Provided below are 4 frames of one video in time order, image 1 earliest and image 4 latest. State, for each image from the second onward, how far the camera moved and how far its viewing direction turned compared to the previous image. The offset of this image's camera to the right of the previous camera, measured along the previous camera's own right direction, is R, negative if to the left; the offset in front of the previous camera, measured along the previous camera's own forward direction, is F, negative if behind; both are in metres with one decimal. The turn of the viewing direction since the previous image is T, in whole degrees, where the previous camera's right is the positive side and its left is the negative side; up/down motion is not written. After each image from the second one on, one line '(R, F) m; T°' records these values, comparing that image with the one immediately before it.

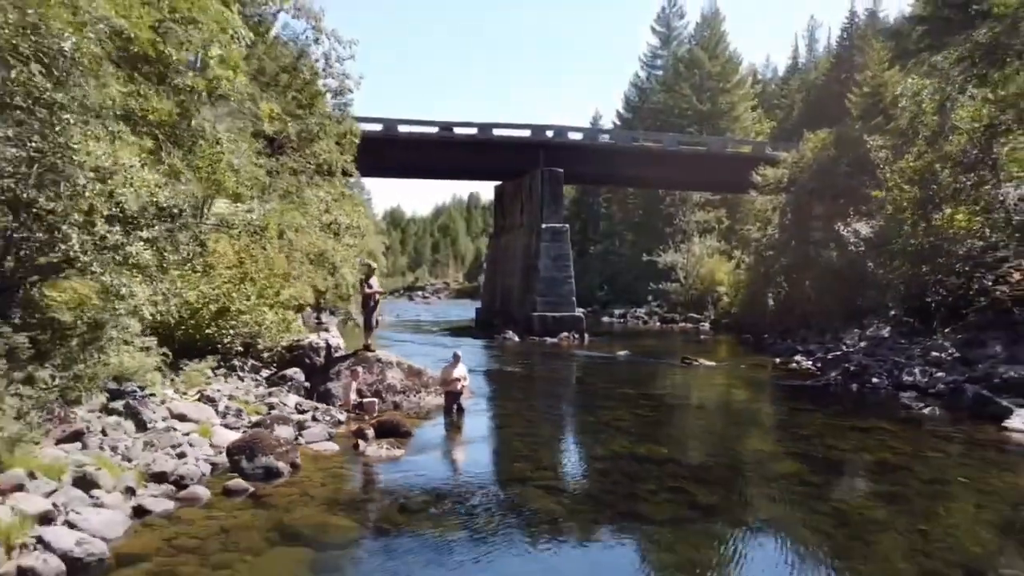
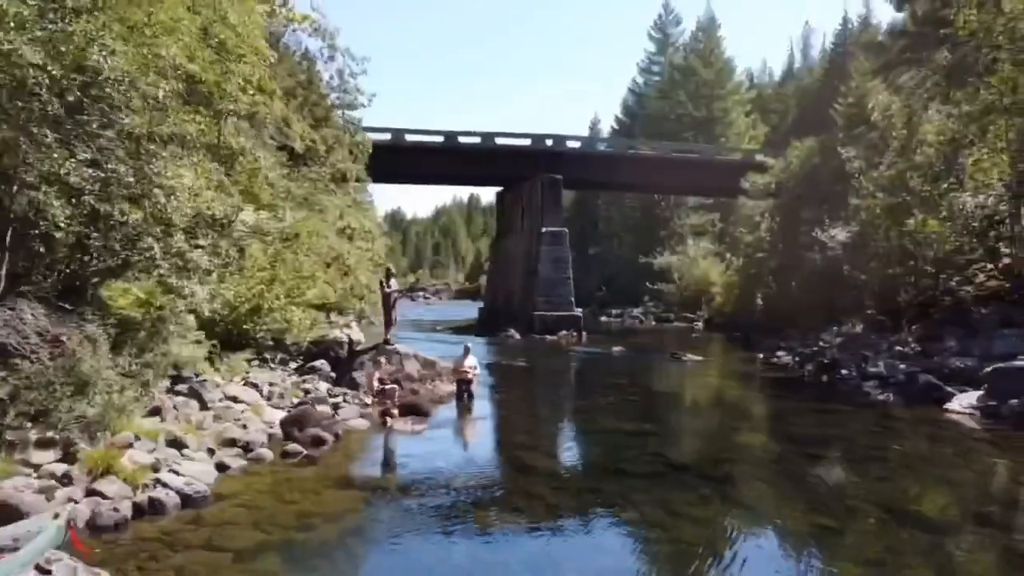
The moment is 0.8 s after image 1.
(-0.1, -2.6) m; 0°
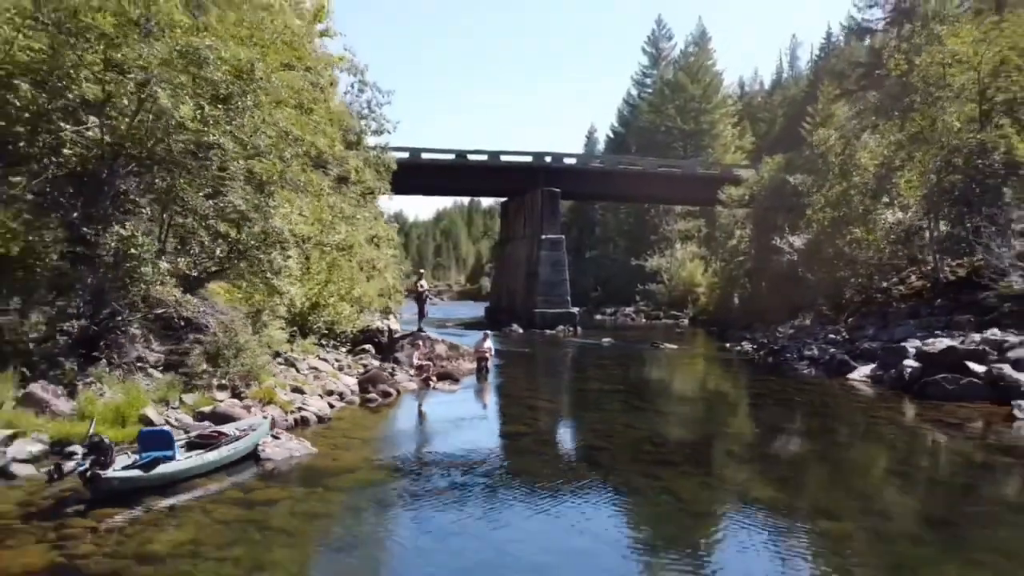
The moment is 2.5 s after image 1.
(-0.2, -6.5) m; 0°
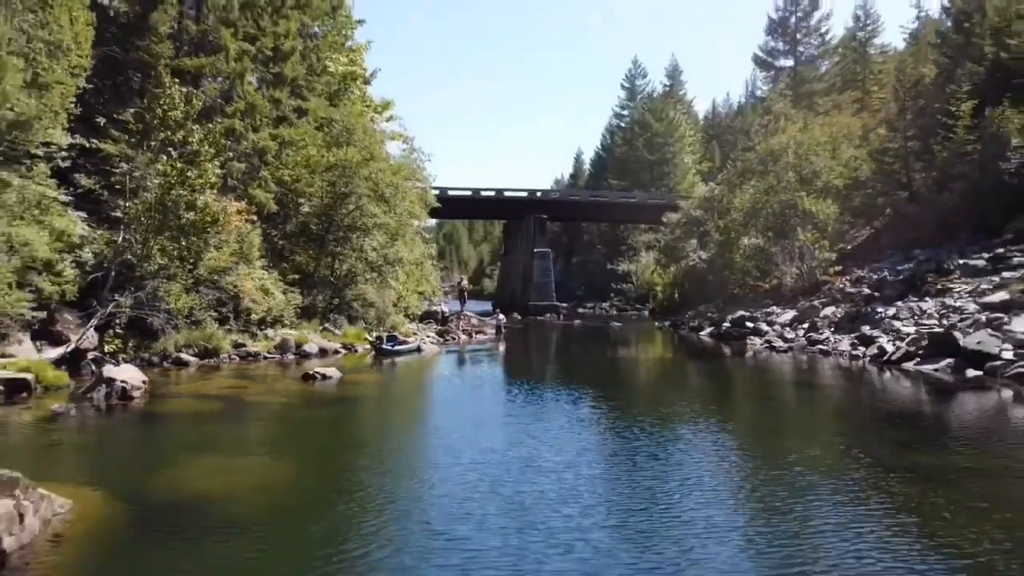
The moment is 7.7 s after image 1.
(-0.2, -22.0) m; 0°
